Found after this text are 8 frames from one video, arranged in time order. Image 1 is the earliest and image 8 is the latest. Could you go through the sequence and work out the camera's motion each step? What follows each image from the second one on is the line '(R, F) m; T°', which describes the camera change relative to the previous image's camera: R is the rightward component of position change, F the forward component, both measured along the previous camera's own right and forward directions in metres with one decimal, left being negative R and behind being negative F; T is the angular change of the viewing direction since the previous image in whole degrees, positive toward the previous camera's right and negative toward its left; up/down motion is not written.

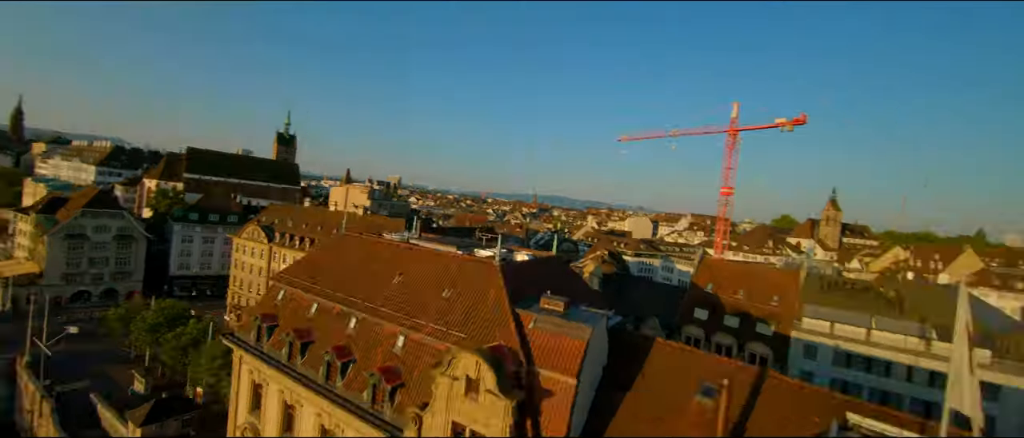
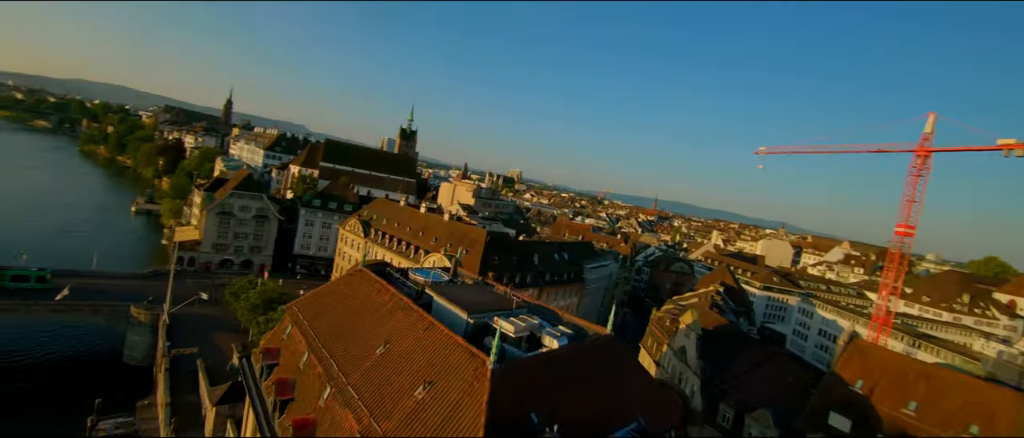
(+2.1, +4.4) m; -16°
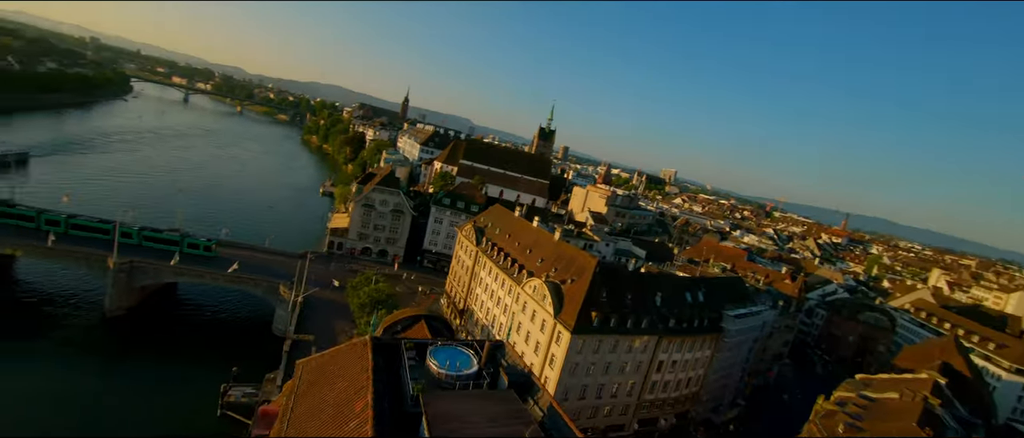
(+2.0, +5.3) m; -20°
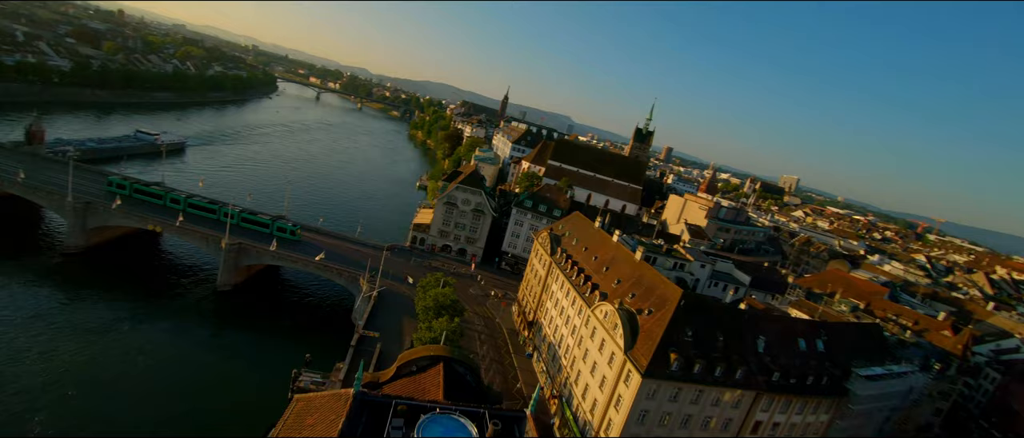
(+1.4, +3.2) m; -13°
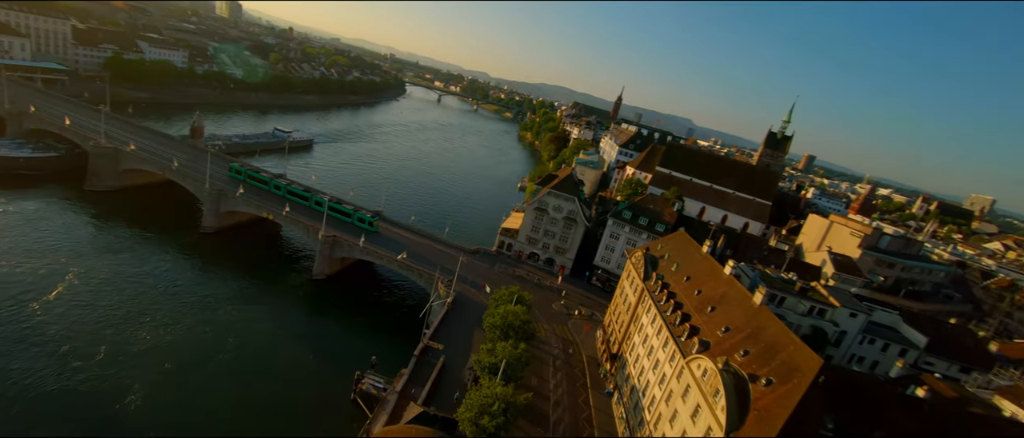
(+1.6, +4.8) m; -15°
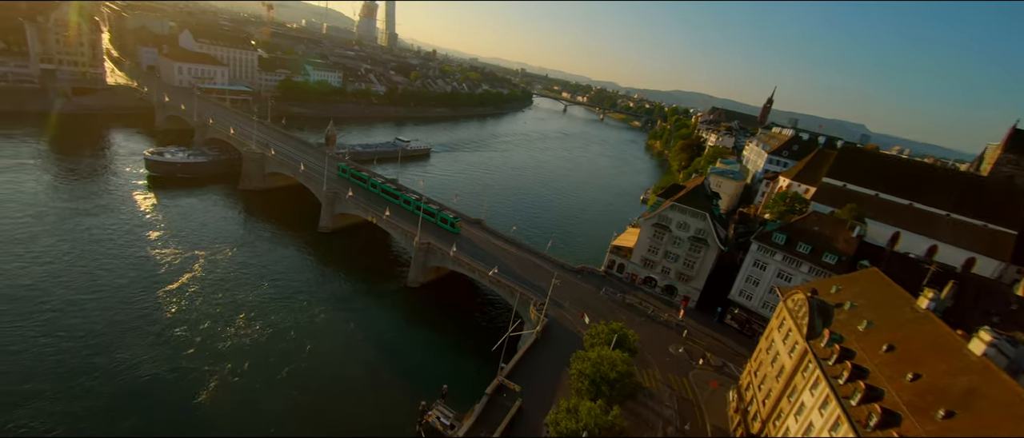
(+1.4, +6.8) m; -17°
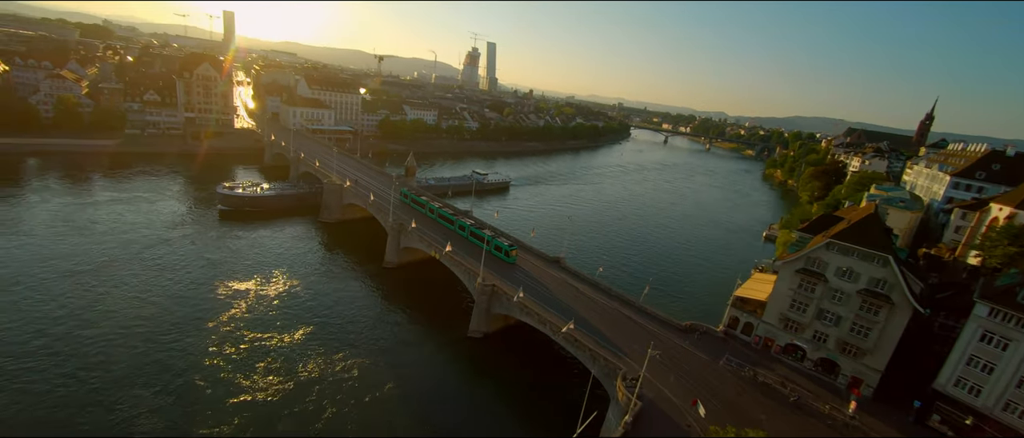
(+1.2, +8.9) m; -13°
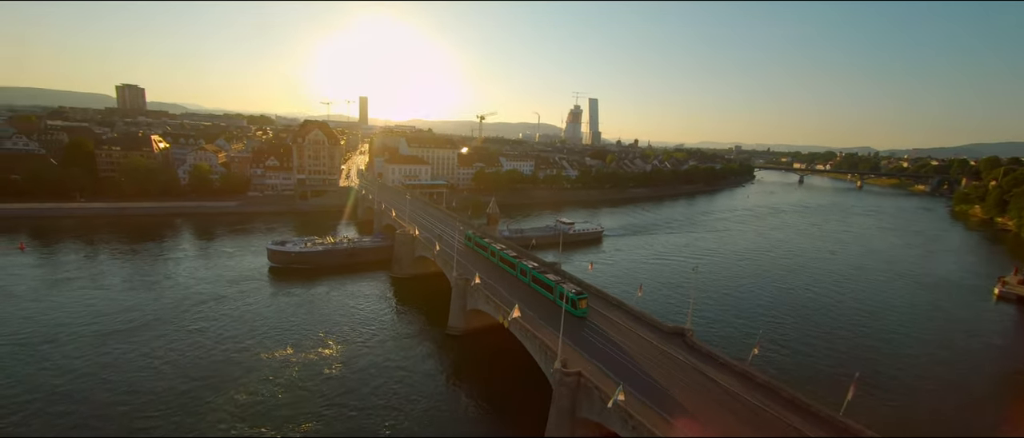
(+1.0, +11.8) m; -15°
